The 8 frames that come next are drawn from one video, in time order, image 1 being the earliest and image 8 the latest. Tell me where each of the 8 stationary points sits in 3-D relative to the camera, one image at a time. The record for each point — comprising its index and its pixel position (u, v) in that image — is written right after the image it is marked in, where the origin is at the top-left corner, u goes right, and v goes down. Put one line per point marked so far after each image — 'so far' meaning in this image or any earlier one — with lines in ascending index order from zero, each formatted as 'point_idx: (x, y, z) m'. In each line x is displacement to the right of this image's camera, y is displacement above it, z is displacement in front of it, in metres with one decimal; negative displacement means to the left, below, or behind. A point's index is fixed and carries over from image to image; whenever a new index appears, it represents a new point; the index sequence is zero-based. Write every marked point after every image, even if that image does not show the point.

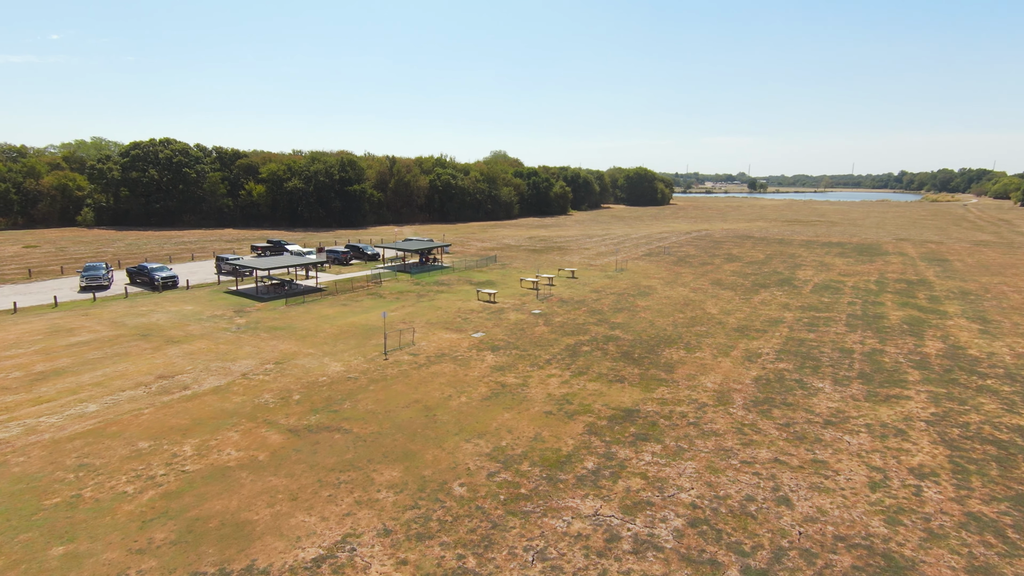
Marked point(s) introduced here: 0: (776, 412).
0: (+8.6, -4.0, +18.7) m
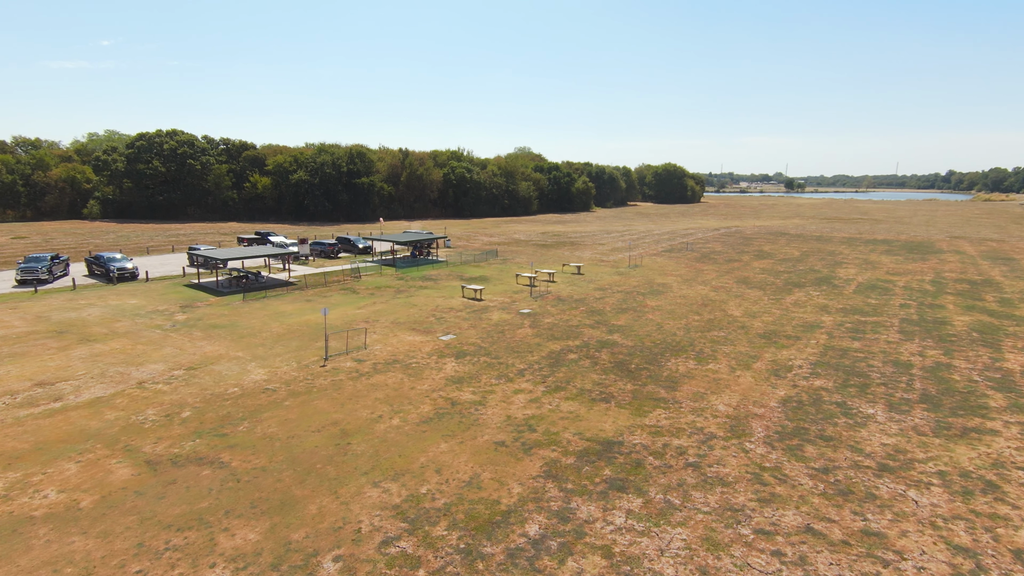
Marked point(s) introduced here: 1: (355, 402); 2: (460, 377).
0: (+7.1, -3.9, +13.7) m
1: (-4.5, -3.3, +16.4) m
2: (-1.7, -2.9, +18.6) m
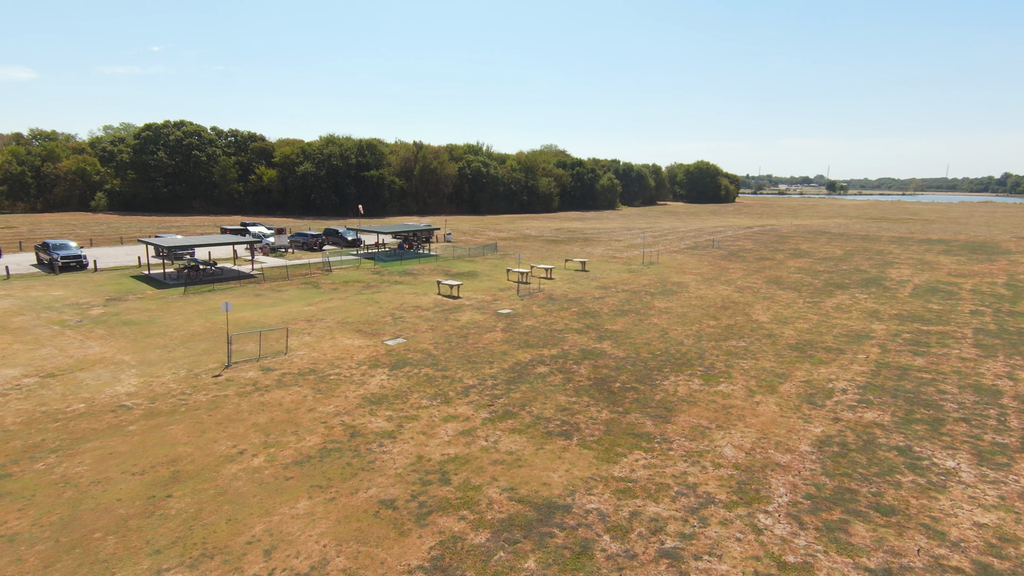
0: (+5.3, -3.7, +8.8) m
1: (-6.1, -3.0, +12.1) m
2: (-3.2, -2.6, +14.2) m
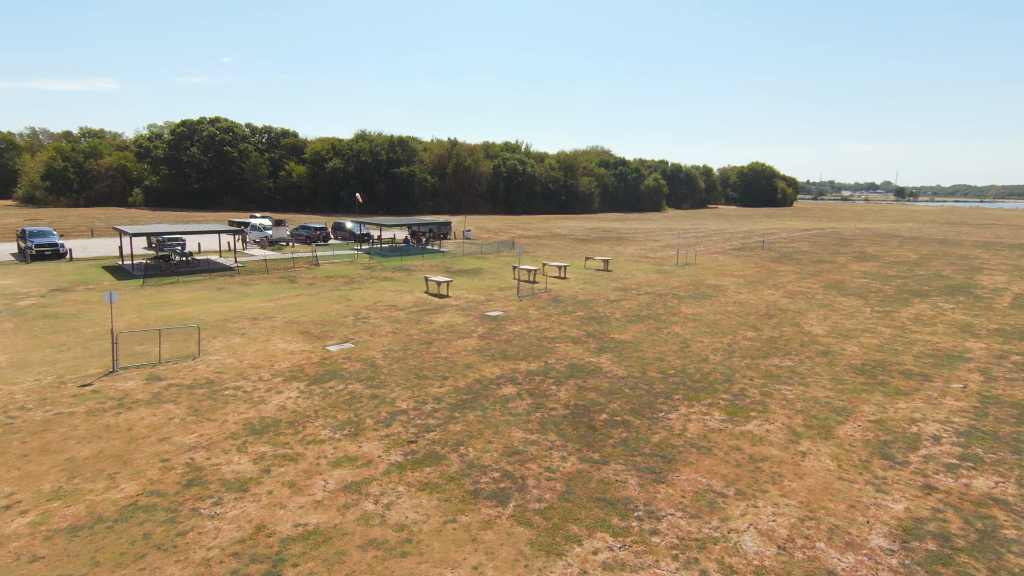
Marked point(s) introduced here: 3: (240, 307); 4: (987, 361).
0: (+3.7, -3.6, +4.4) m
1: (-7.4, -2.7, +8.6) m
2: (-4.3, -2.4, +10.4) m
3: (-9.2, -0.6, +19.5) m
4: (+12.2, -1.9, +14.7) m
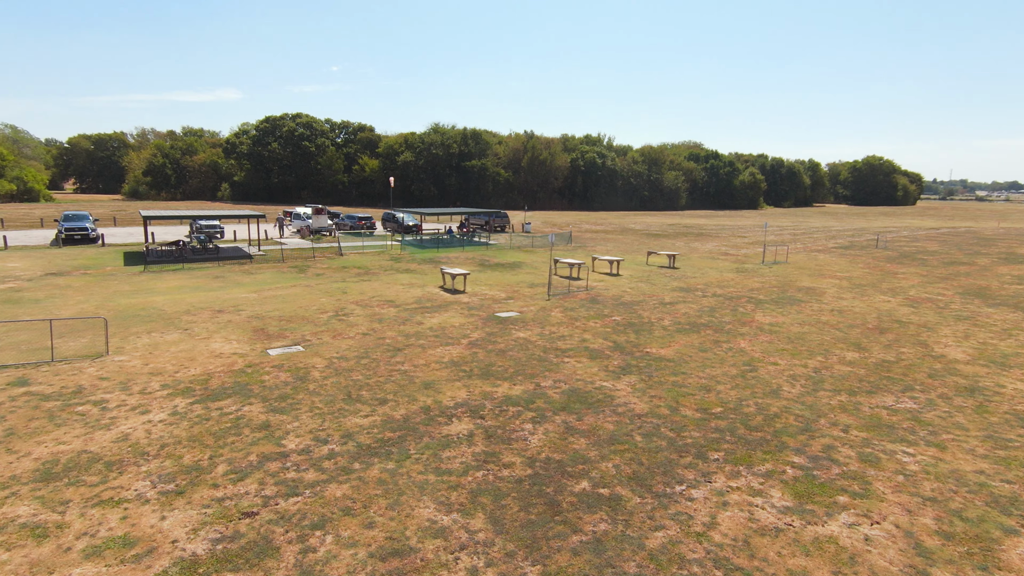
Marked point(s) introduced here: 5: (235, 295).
0: (+1.7, -3.5, 0.0) m
1: (-8.6, -2.3, +5.9) m
2: (-5.2, -2.1, +7.2) m
3: (-8.7, -0.3, +16.9) m
4: (+11.7, -2.0, +8.9) m
5: (-8.3, -0.2, +17.3) m
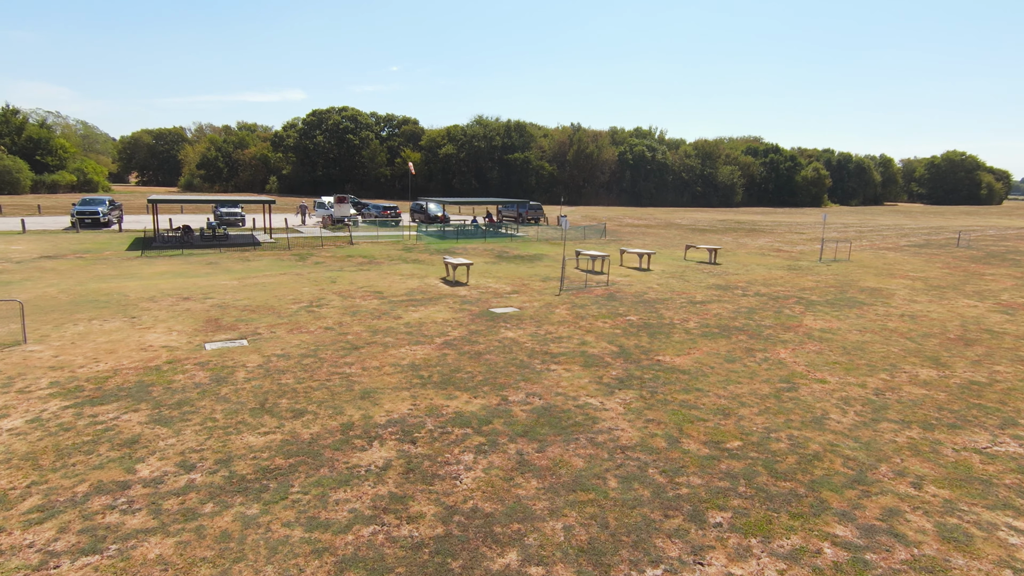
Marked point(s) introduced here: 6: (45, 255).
0: (+0.2, -3.4, -2.2) m
1: (-9.5, -1.9, +4.6) m
2: (-6.0, -1.9, +5.6) m
3: (-8.5, +0.1, +15.5) m
4: (+11.0, -2.1, +5.7) m
5: (-8.2, +0.2, +15.9) m
6: (-15.8, +1.1, +19.4) m
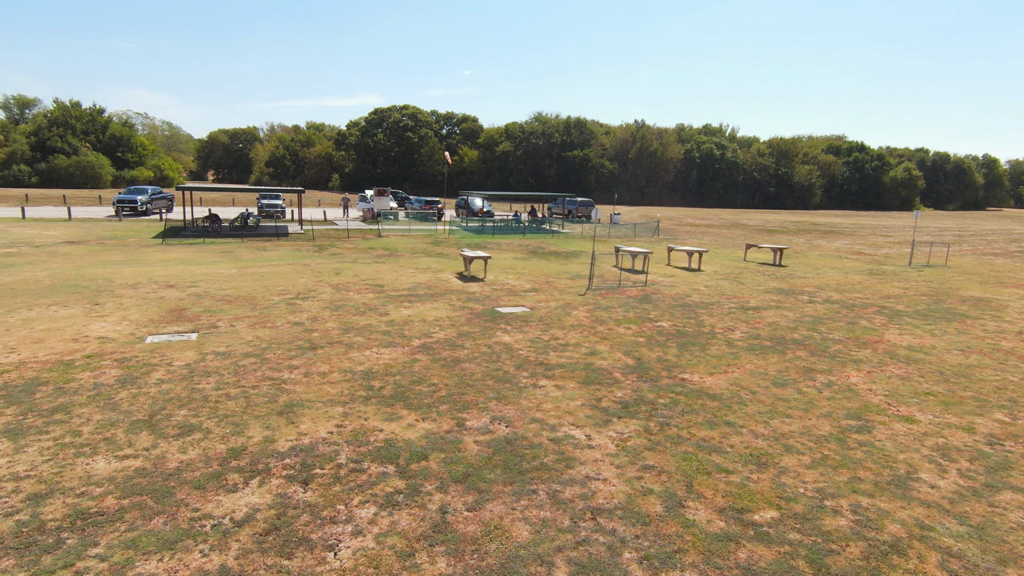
0: (-1.4, -3.3, -4.1) m
1: (-10.2, -1.6, +3.7) m
2: (-6.7, -1.6, +4.3) m
3: (-8.0, +0.4, +14.5) m
4: (+10.2, -2.3, +2.6) m
5: (-7.6, +0.4, +14.8) m
6: (-14.7, +1.6, +19.2) m
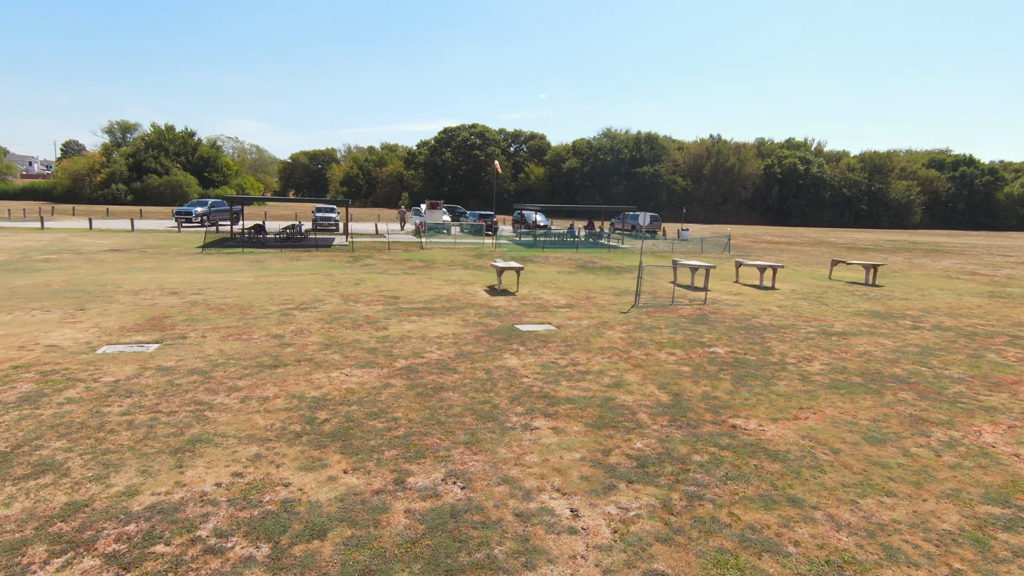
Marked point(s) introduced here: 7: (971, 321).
0: (-3.0, -2.9, -5.7) m
1: (-10.8, -1.3, +3.2) m
2: (-7.2, -1.4, +3.4) m
3: (-7.2, +0.2, +13.7) m
4: (+9.4, -2.3, -0.5) m
5: (-6.8, +0.2, +14.0) m
6: (-13.2, +1.3, +19.2) m
7: (+9.5, -0.6, +11.8) m
